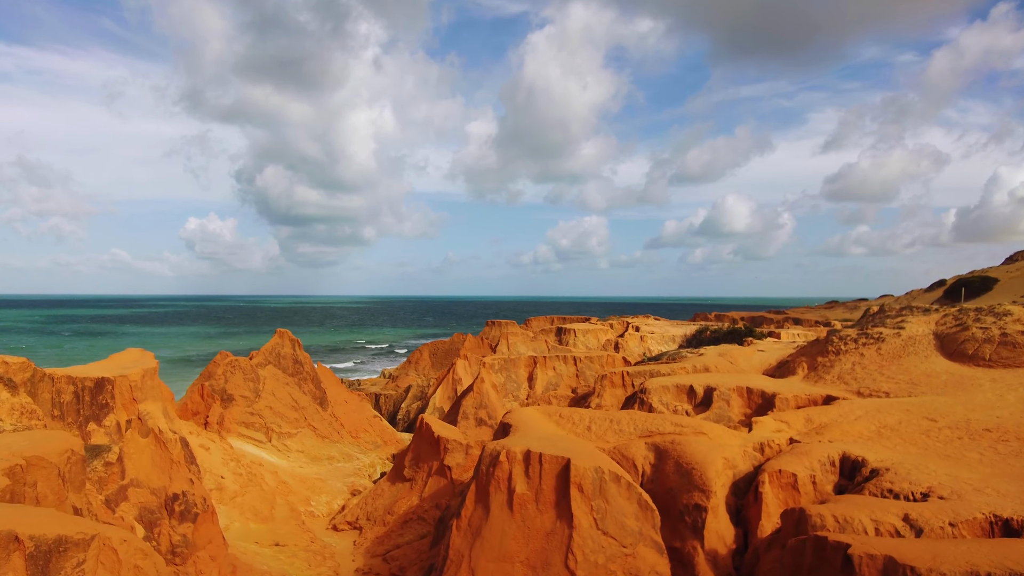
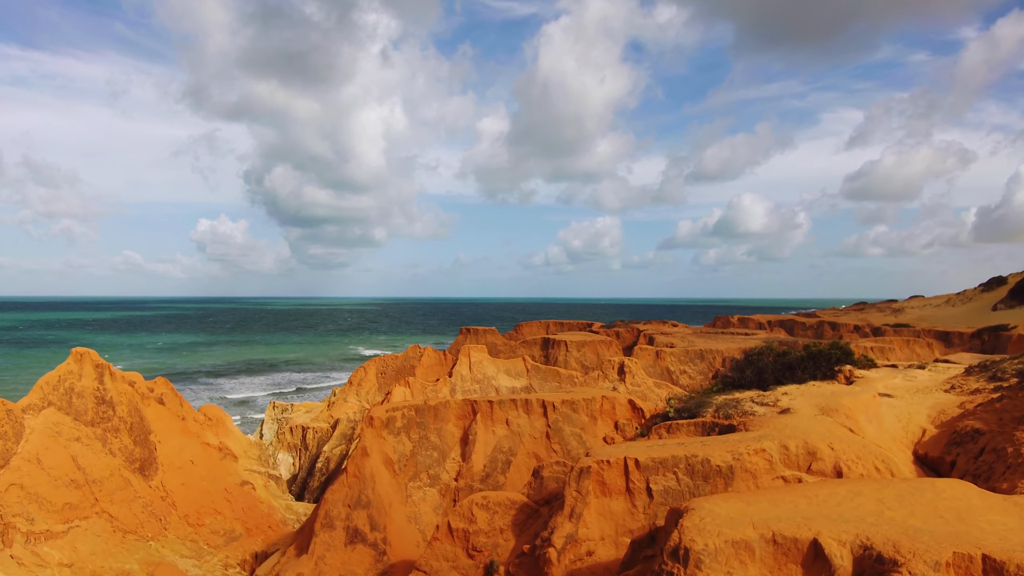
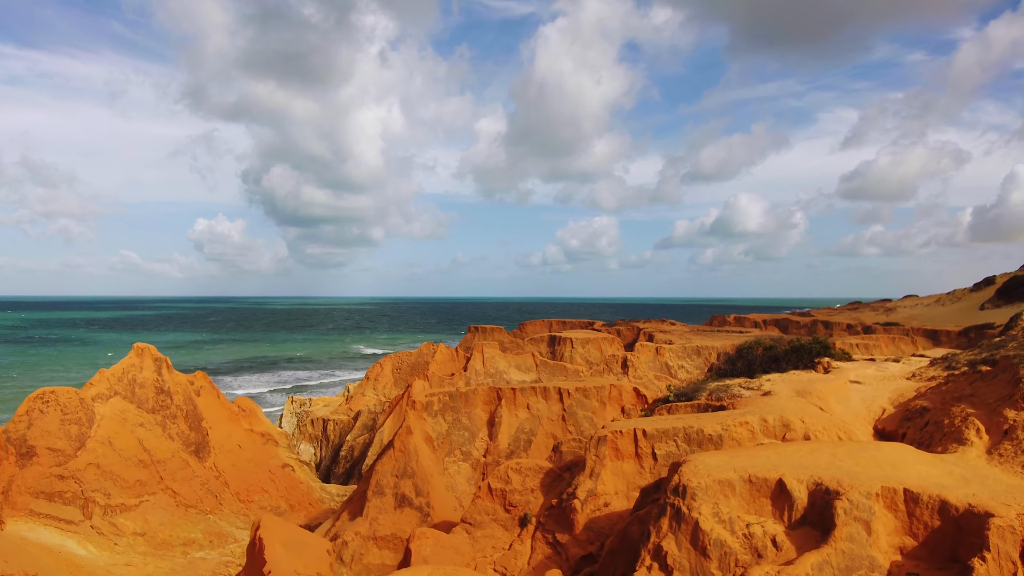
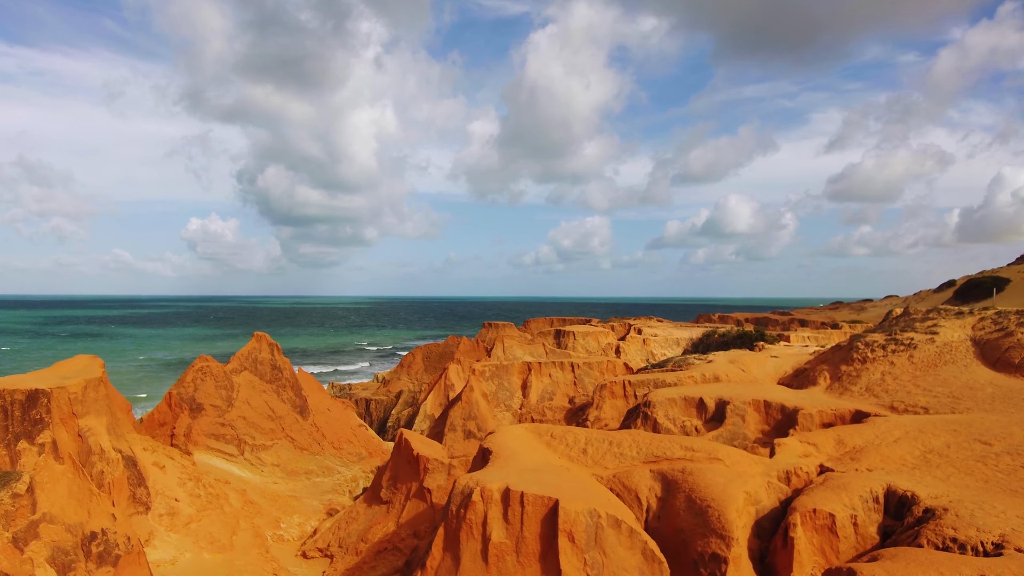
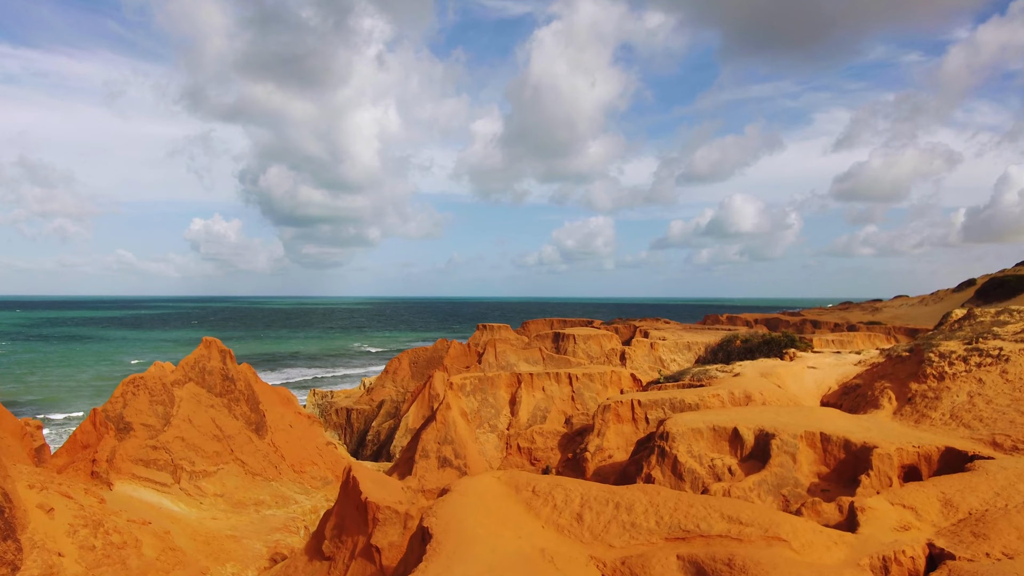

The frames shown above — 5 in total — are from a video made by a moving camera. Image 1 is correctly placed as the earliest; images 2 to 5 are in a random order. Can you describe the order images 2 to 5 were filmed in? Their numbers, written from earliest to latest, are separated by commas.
4, 5, 3, 2
